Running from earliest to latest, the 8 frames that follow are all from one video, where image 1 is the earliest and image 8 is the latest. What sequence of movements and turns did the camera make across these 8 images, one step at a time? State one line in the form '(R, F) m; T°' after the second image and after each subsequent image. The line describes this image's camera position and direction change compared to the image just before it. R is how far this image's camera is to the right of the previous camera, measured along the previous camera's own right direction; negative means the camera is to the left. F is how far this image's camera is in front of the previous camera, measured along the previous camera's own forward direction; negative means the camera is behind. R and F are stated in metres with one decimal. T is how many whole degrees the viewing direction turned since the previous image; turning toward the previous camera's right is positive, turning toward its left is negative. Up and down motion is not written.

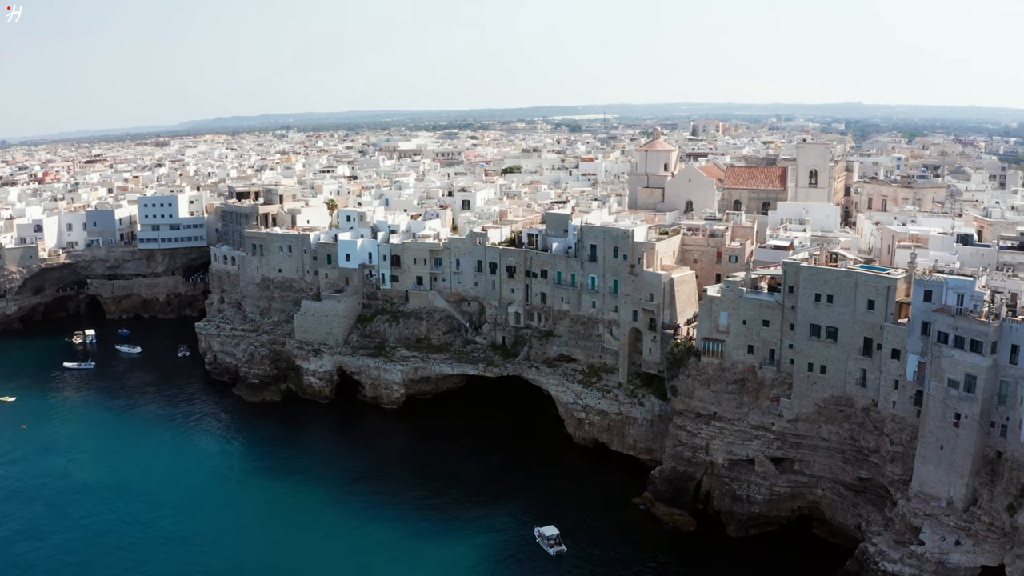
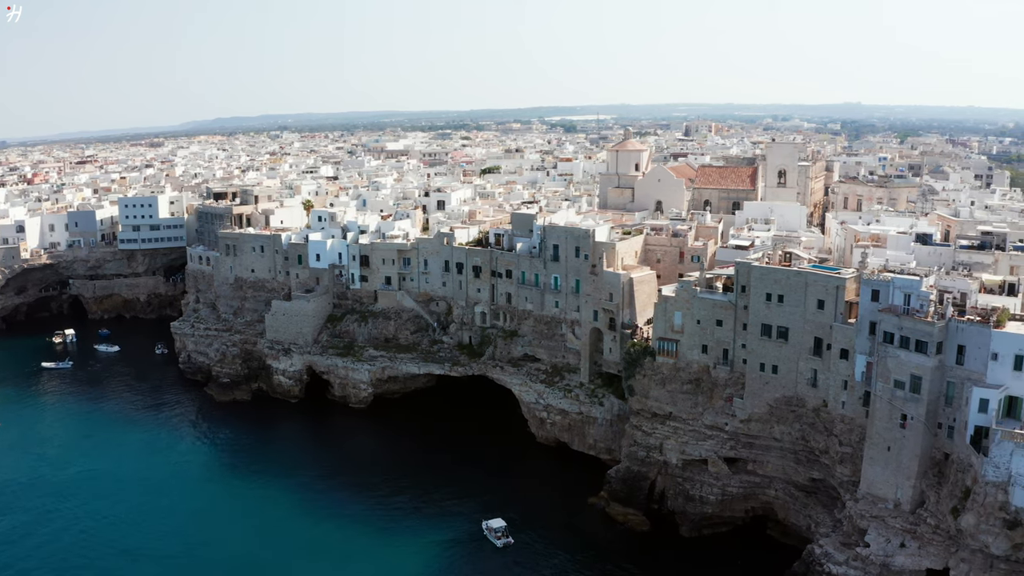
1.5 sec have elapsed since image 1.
(+3.1, 0.0) m; -1°
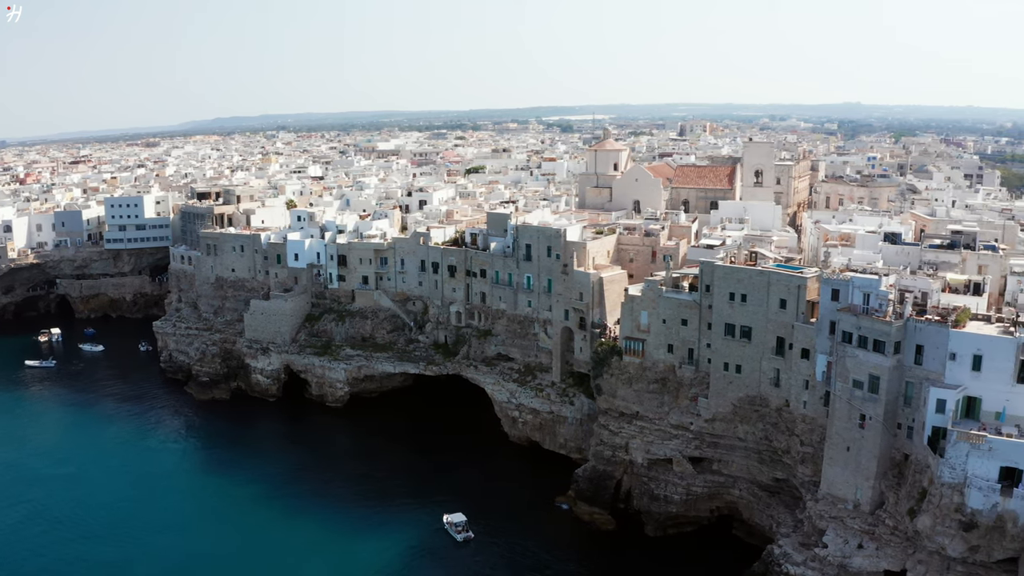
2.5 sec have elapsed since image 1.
(+2.3, -0.1) m; -1°
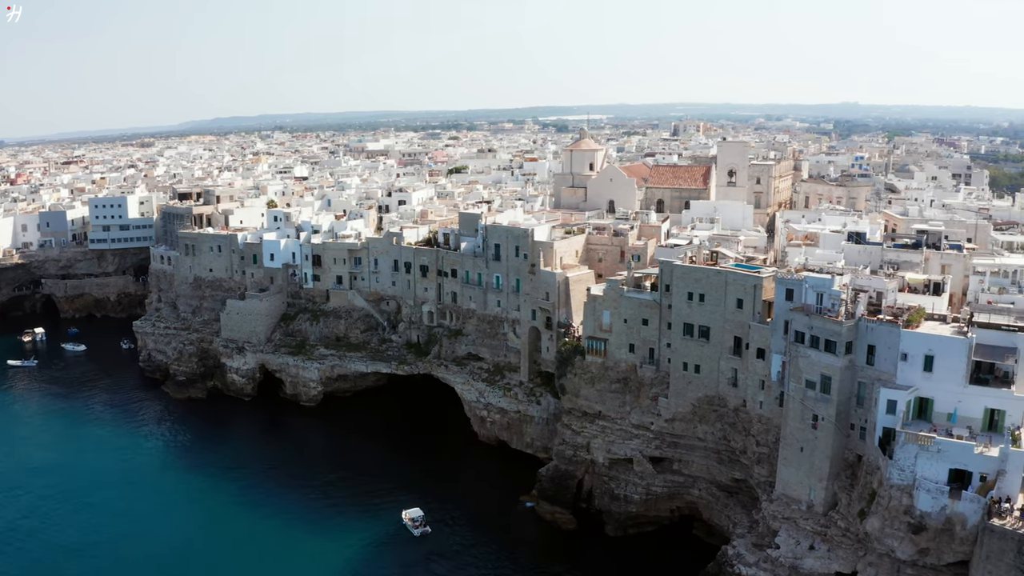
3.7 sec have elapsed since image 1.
(+2.5, -0.1) m; -1°
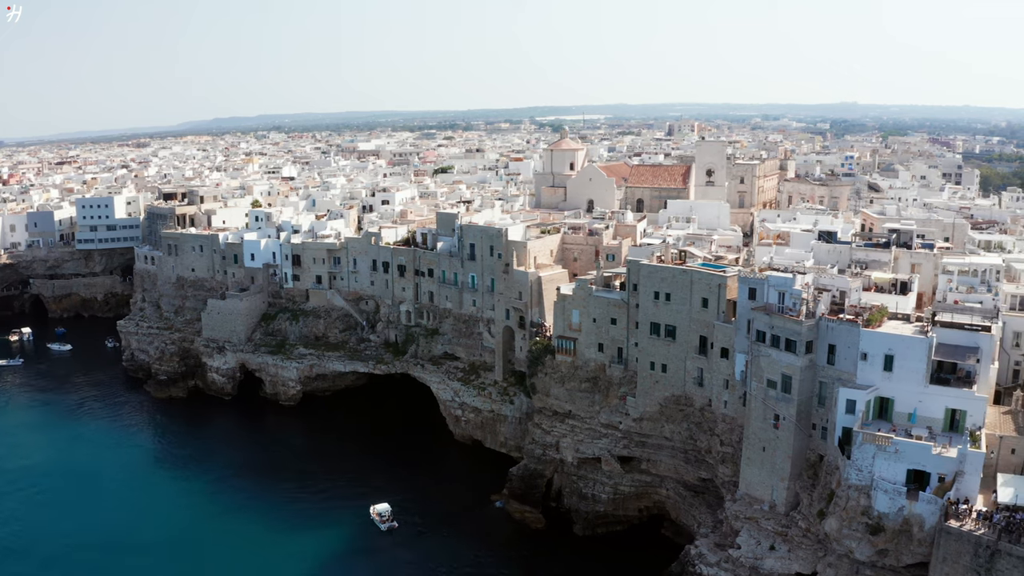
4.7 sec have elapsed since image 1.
(+2.0, 0.0) m; 0°
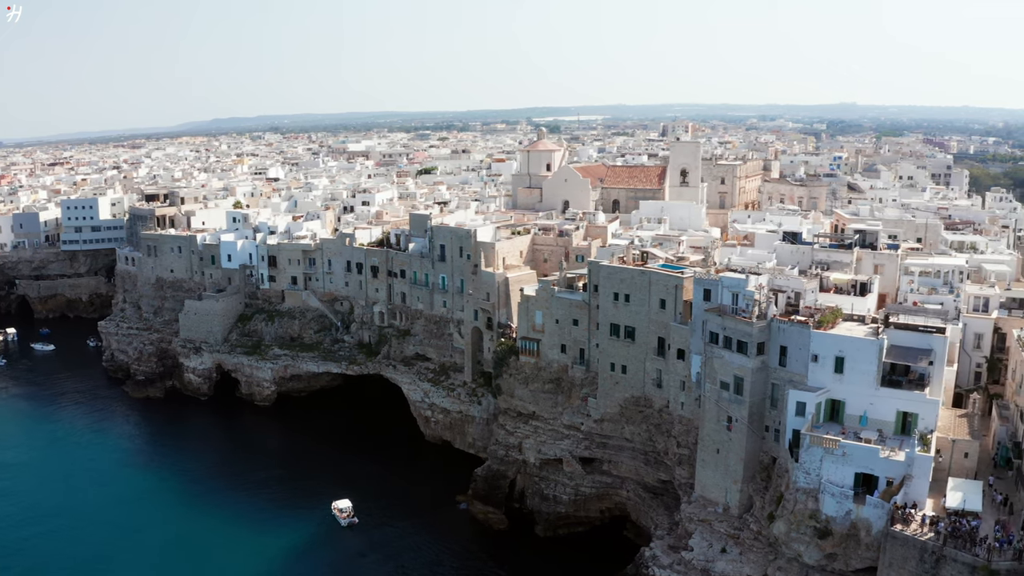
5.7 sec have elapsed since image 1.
(+2.5, 0.0) m; -1°
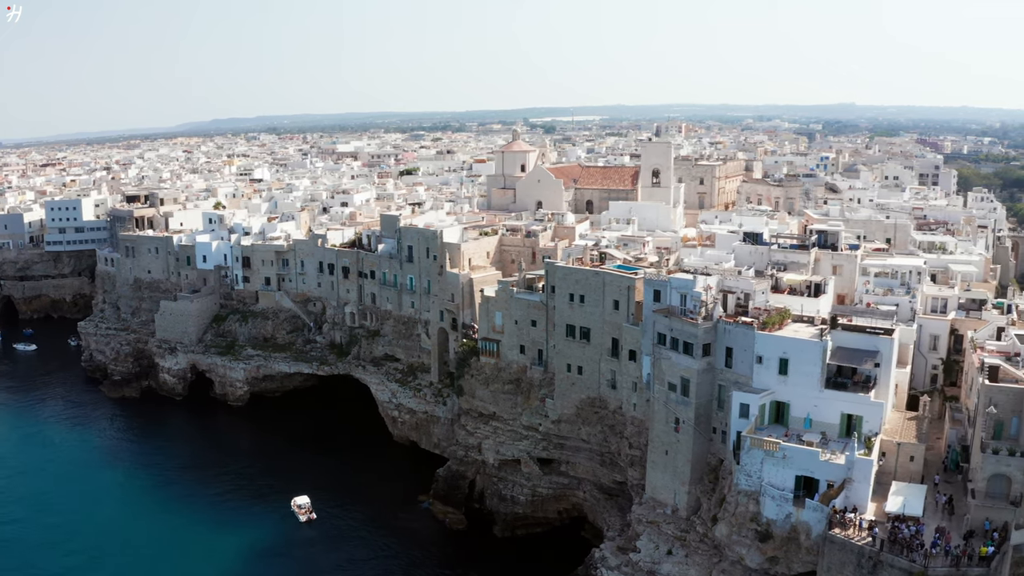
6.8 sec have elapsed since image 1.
(+2.7, 0.0) m; -1°
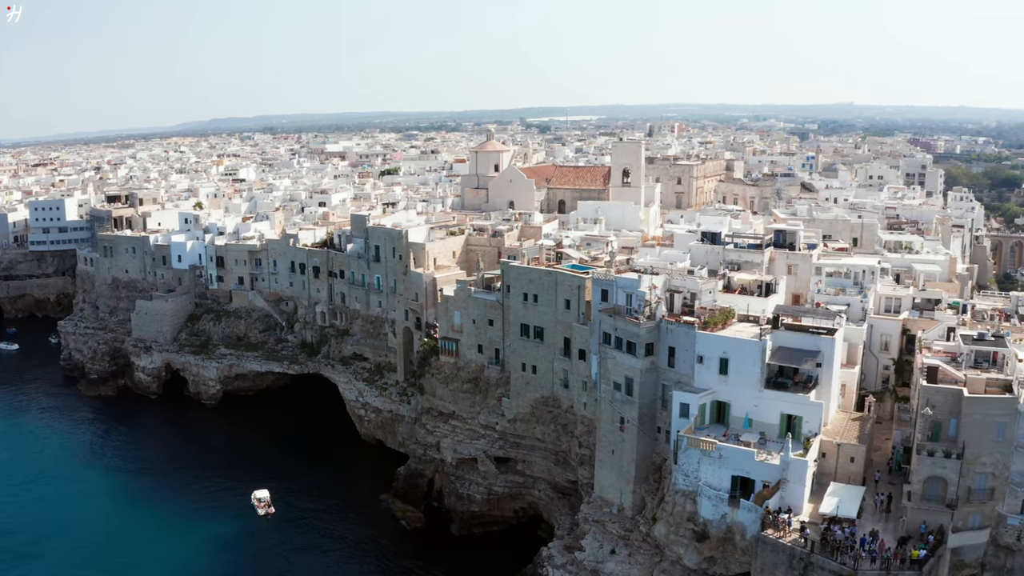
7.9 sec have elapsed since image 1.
(+2.8, -0.2) m; -1°
